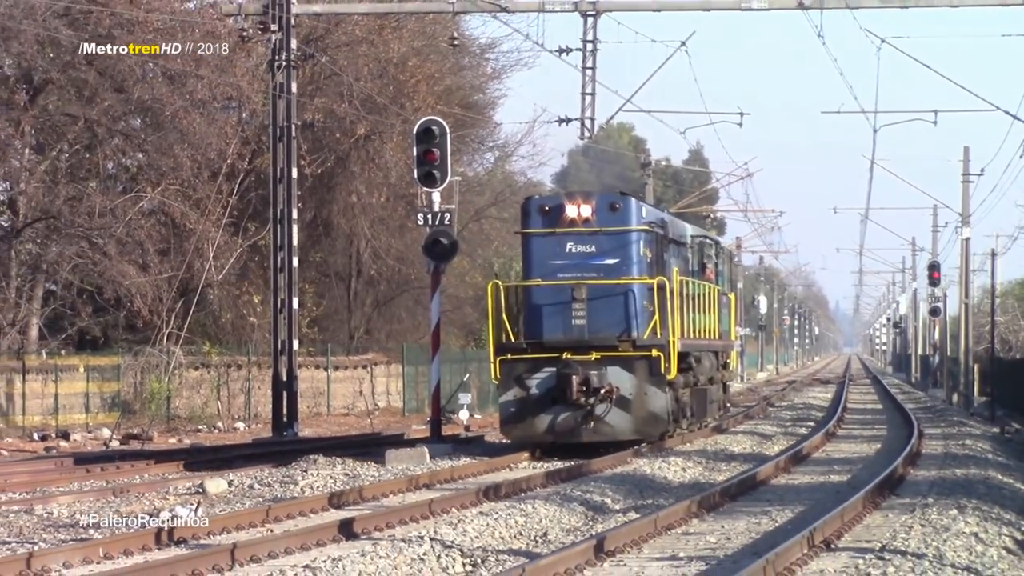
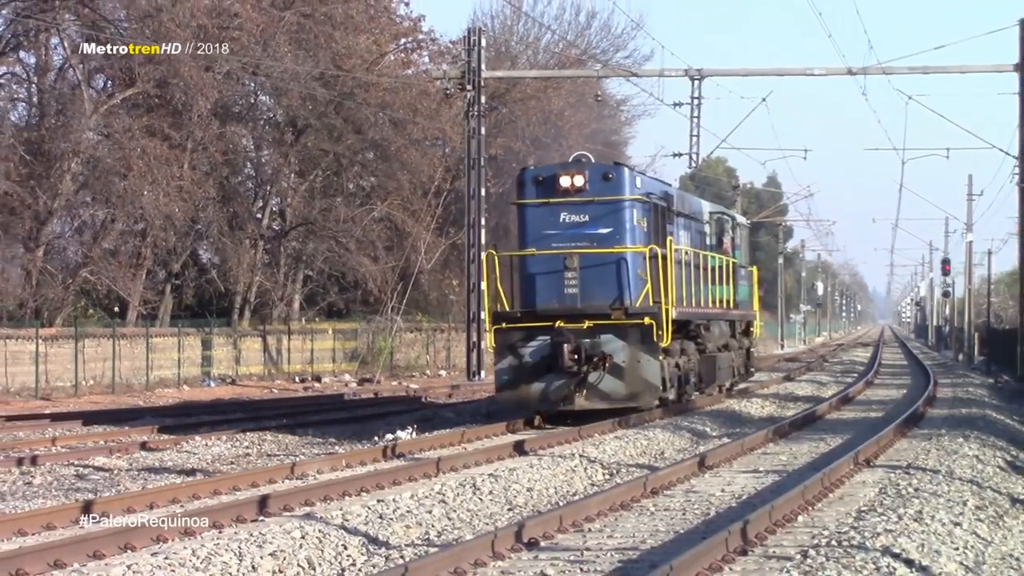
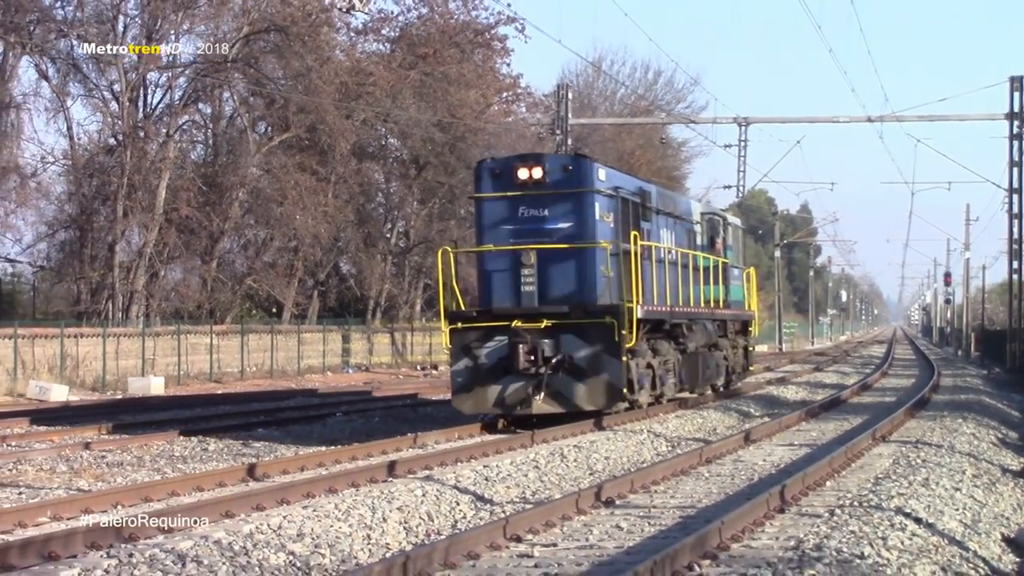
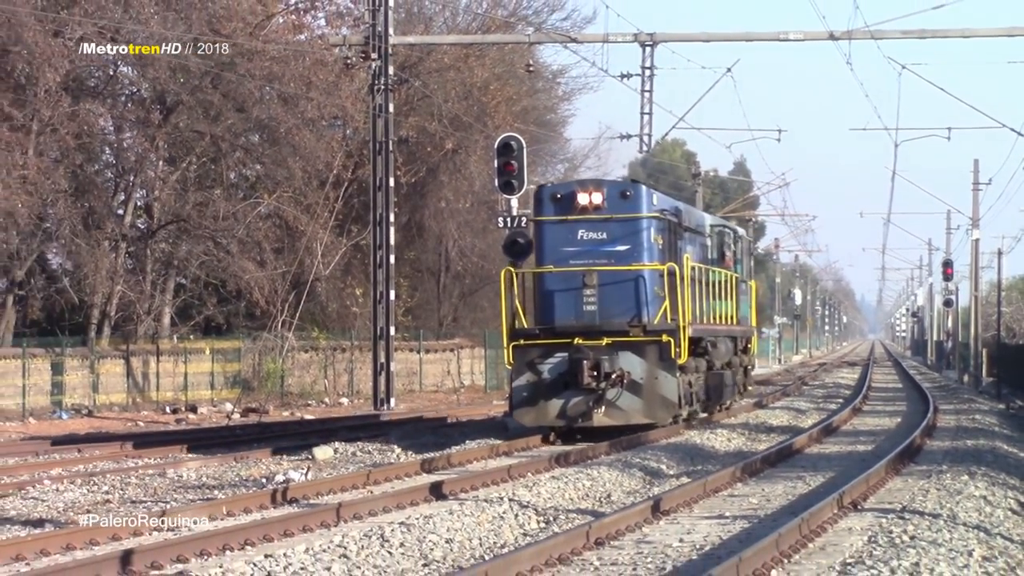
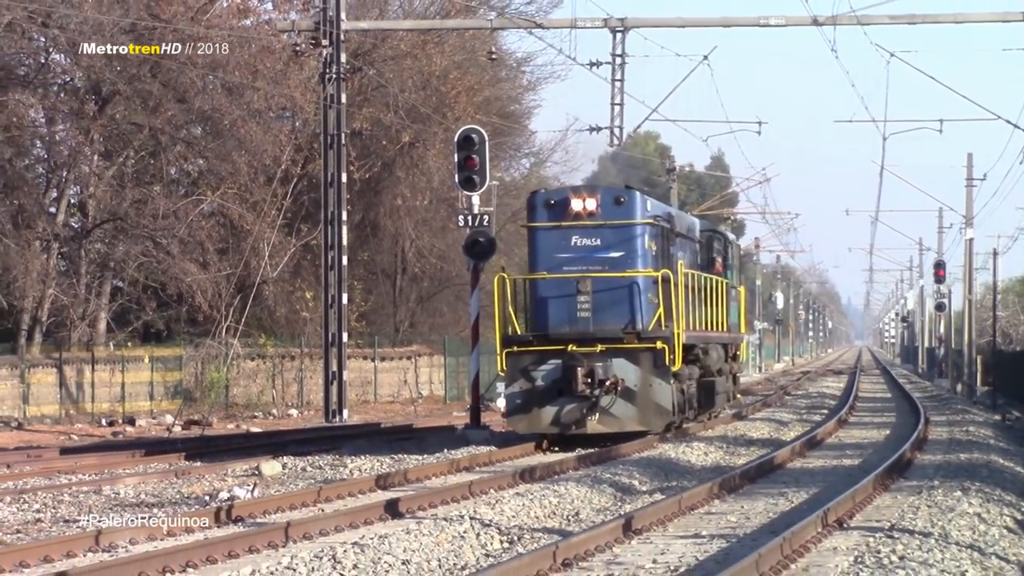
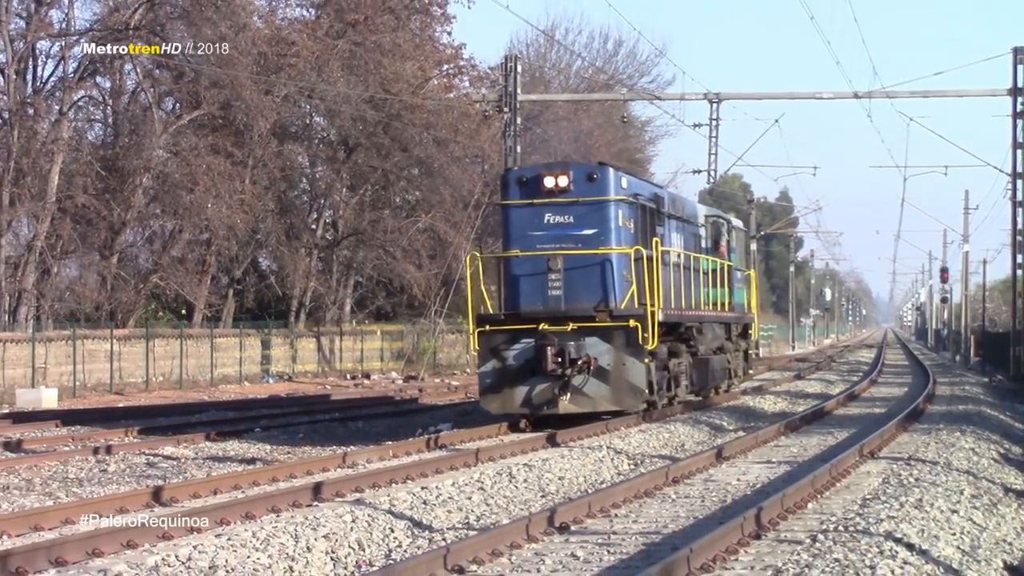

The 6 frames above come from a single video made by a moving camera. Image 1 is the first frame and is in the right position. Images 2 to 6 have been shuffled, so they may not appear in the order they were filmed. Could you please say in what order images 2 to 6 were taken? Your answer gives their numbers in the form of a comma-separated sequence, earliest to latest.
5, 4, 2, 6, 3
